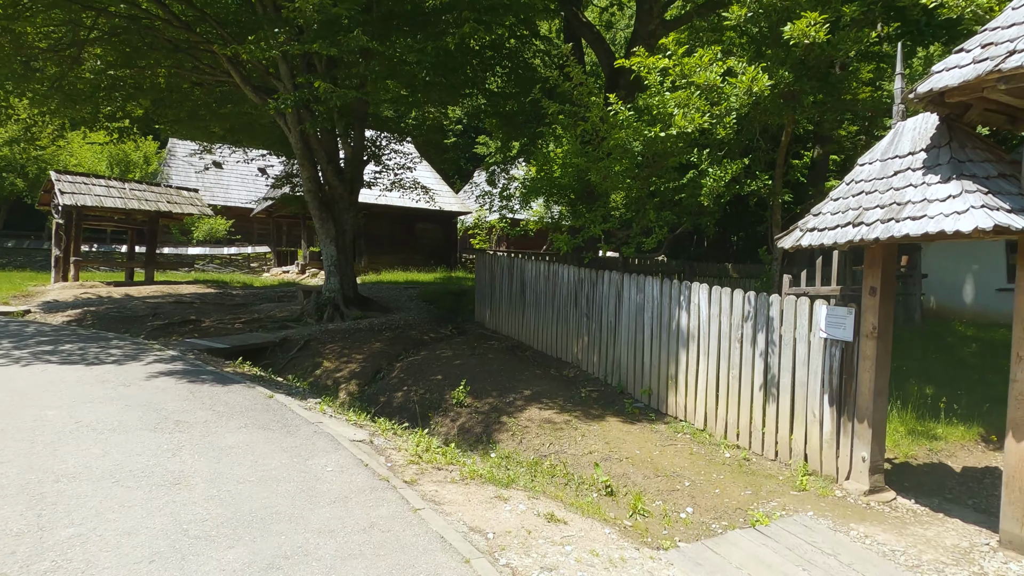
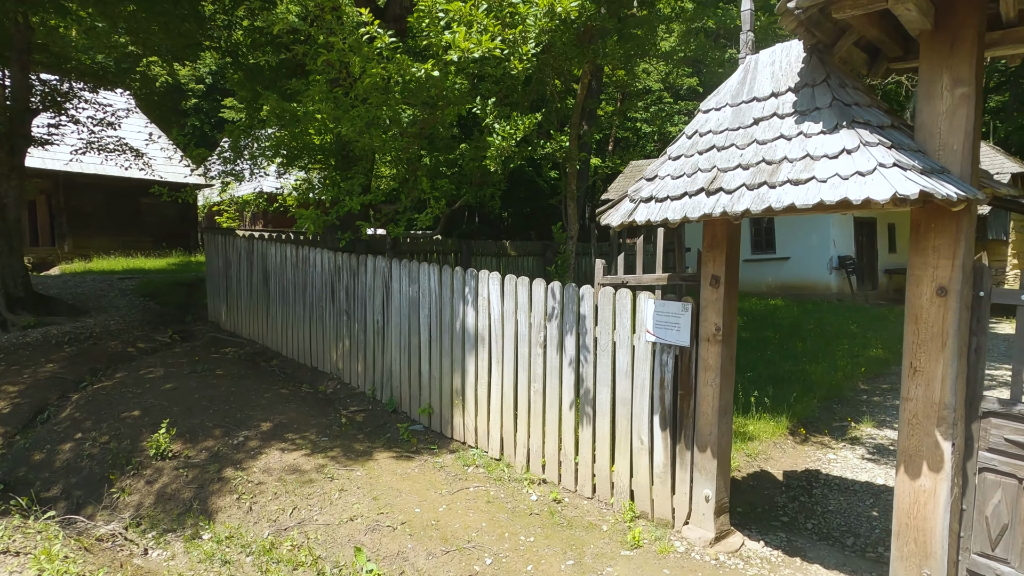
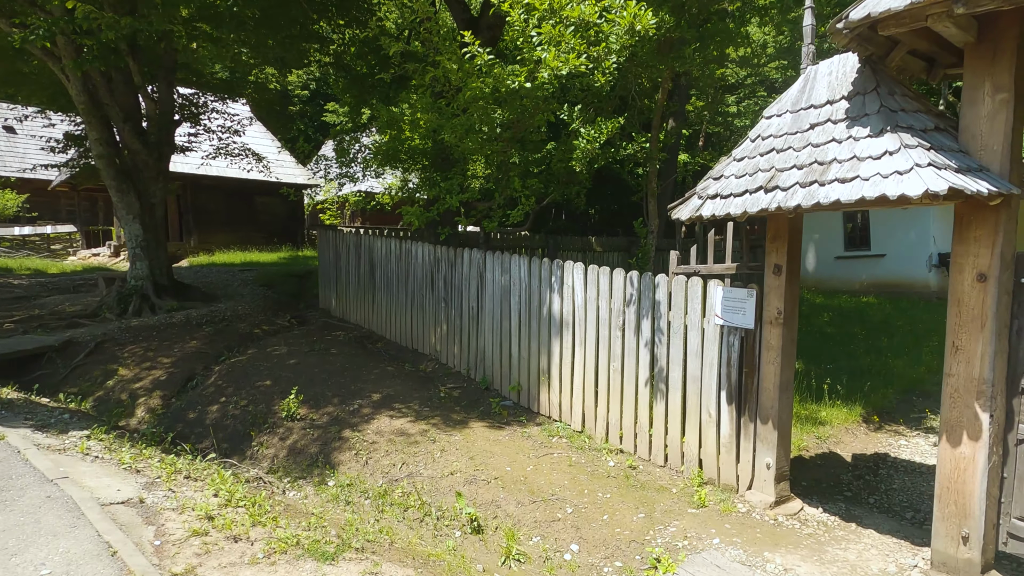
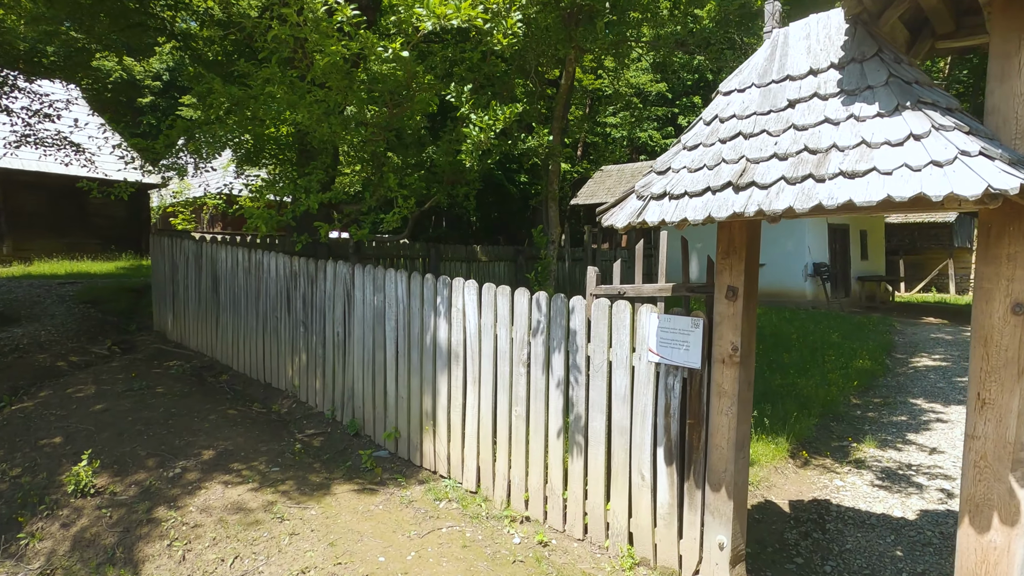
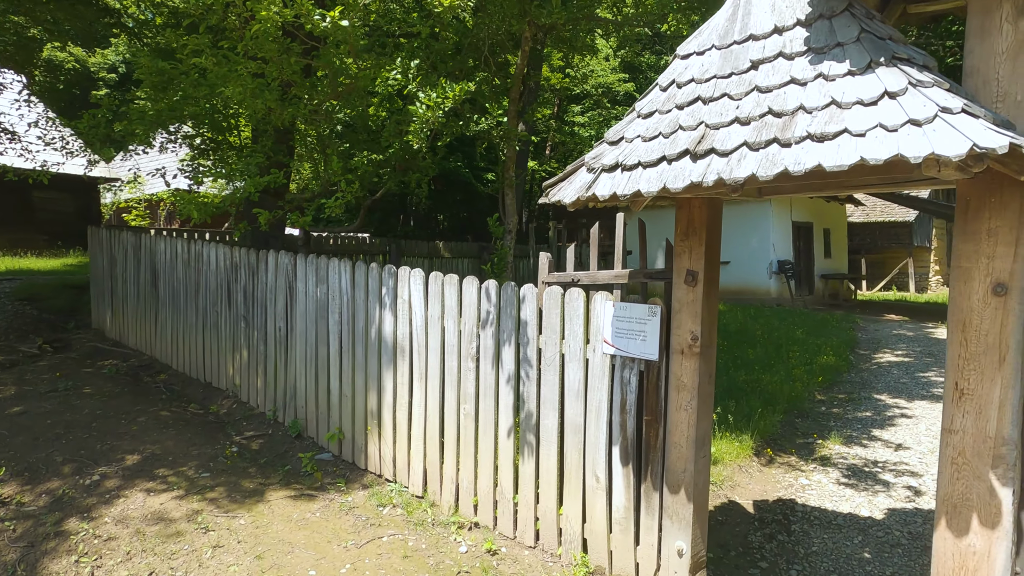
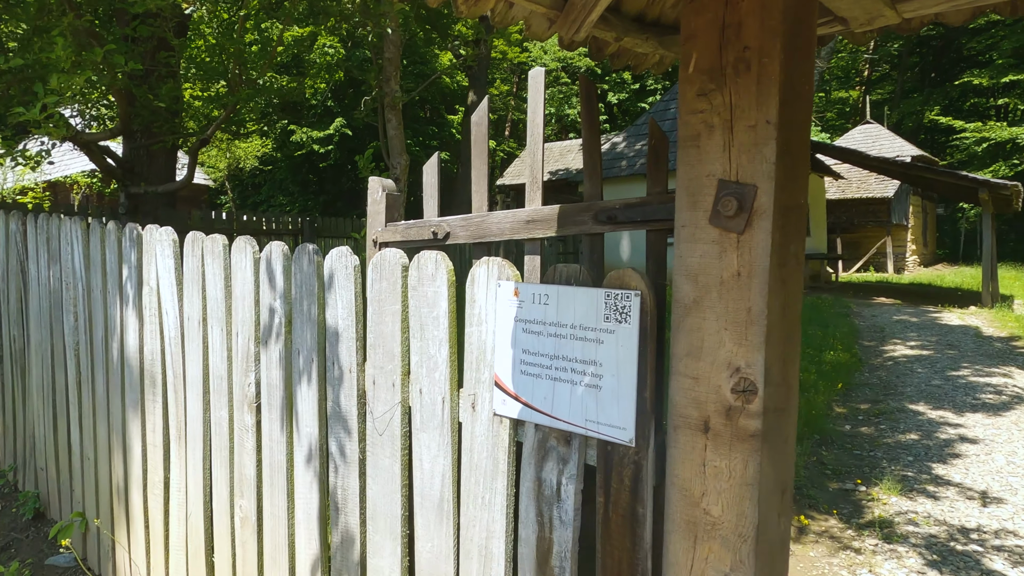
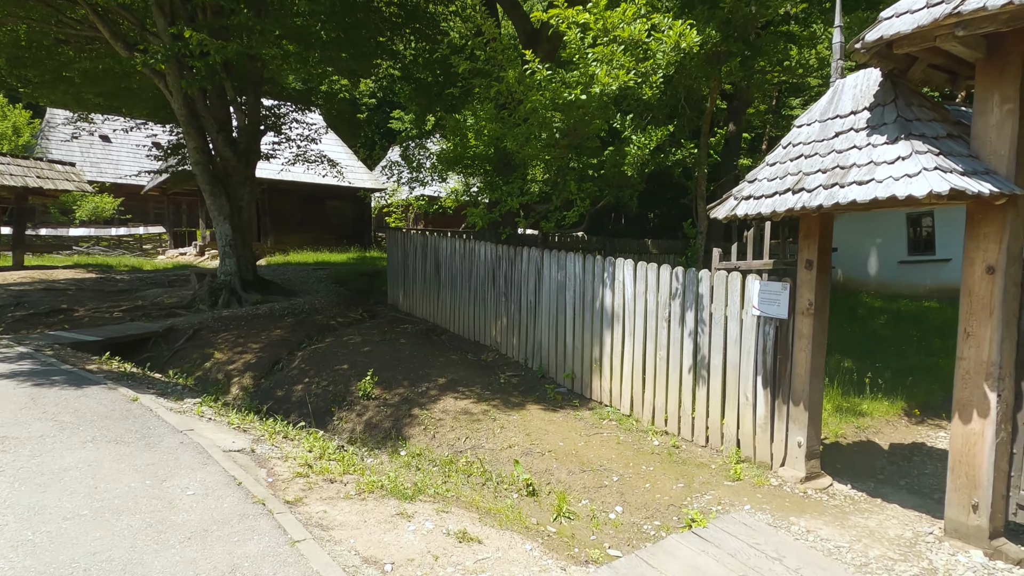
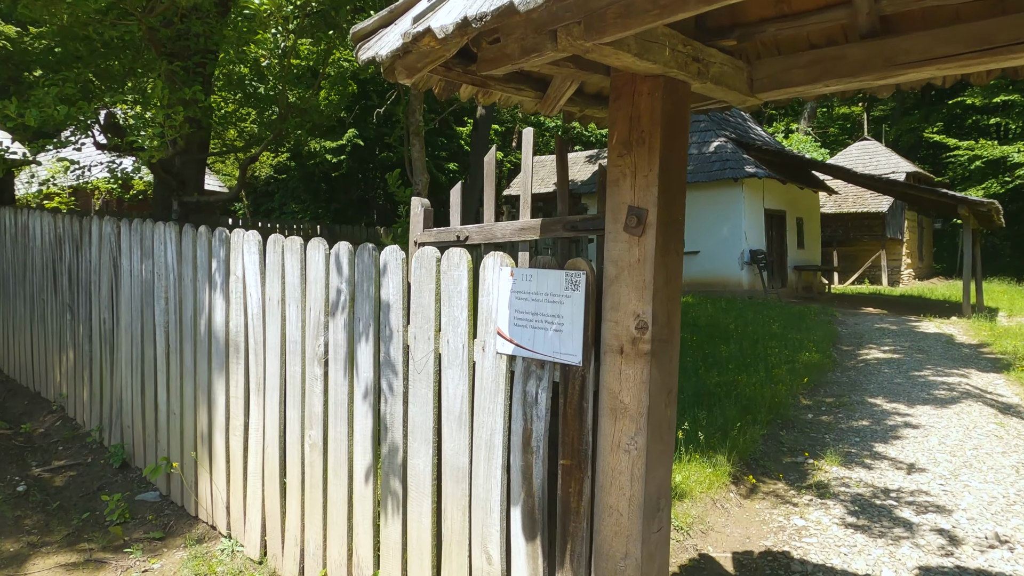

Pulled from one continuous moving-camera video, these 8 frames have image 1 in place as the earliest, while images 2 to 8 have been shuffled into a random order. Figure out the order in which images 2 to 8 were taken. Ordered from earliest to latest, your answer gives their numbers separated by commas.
7, 3, 2, 4, 5, 8, 6
